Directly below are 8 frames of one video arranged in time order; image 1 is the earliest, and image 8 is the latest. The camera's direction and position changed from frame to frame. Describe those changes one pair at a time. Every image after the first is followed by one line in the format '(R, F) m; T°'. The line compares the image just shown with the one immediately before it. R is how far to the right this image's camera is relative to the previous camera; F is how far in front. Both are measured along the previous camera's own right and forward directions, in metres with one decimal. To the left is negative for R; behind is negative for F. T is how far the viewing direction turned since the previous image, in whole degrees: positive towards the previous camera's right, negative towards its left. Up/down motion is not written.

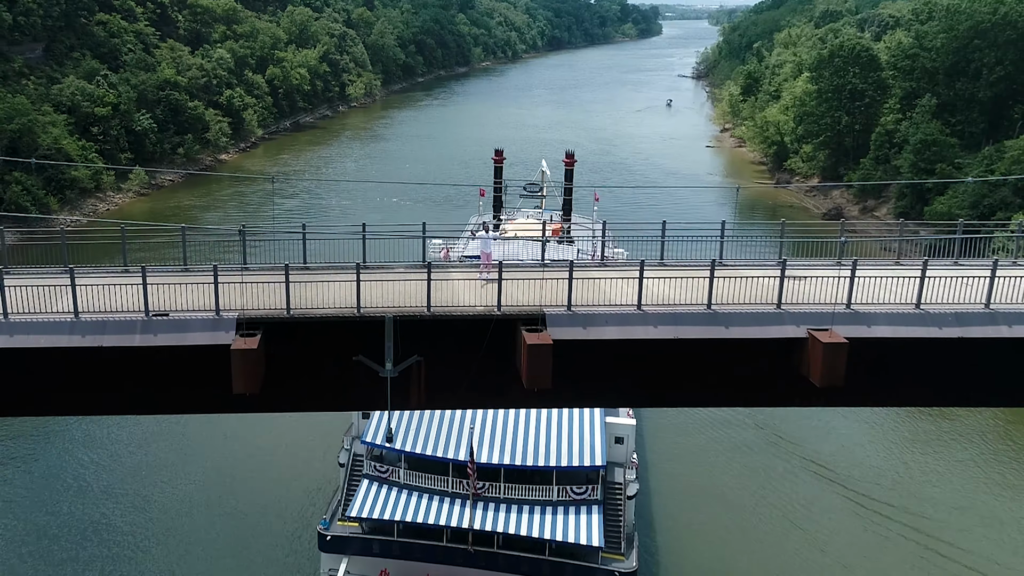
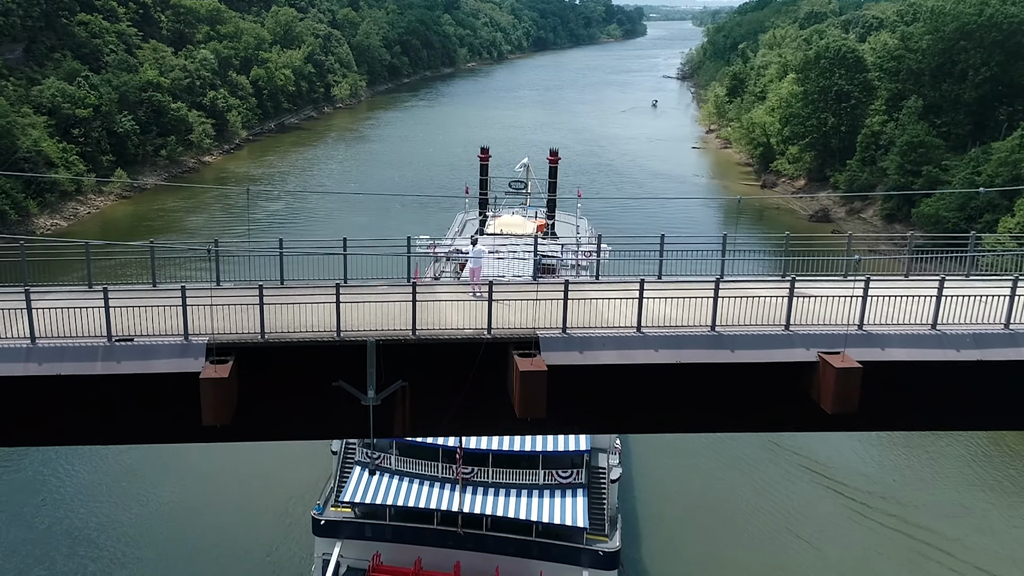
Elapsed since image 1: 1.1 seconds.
(-0.1, +0.8) m; +1°
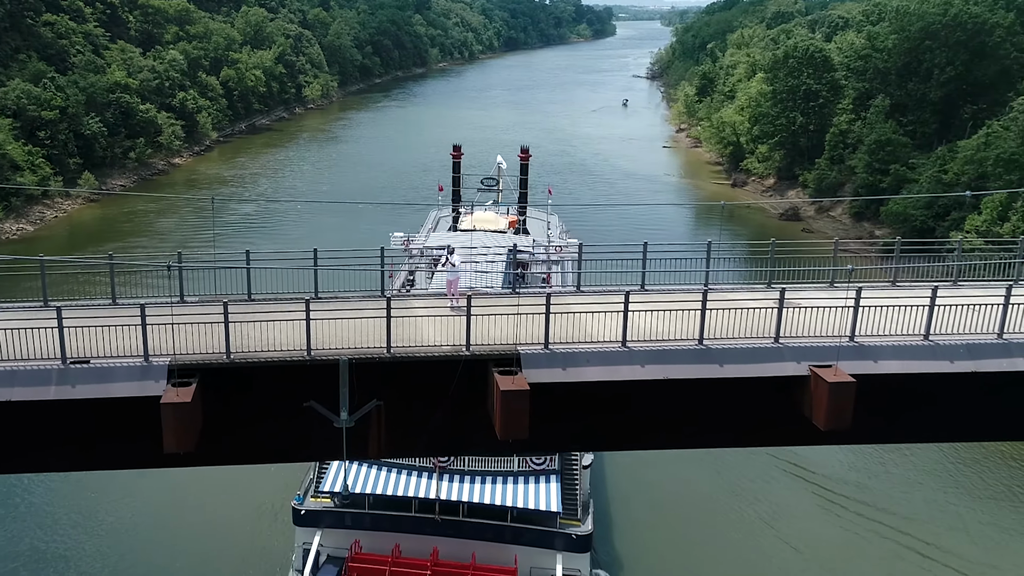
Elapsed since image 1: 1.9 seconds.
(-0.2, -0.3) m; +2°
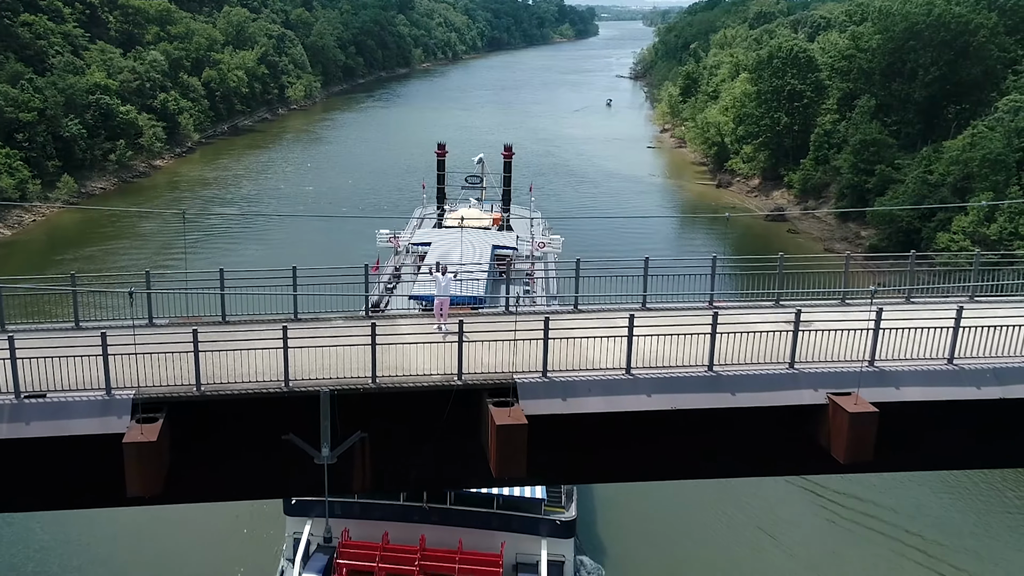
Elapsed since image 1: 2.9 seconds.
(-0.2, +0.9) m; +1°
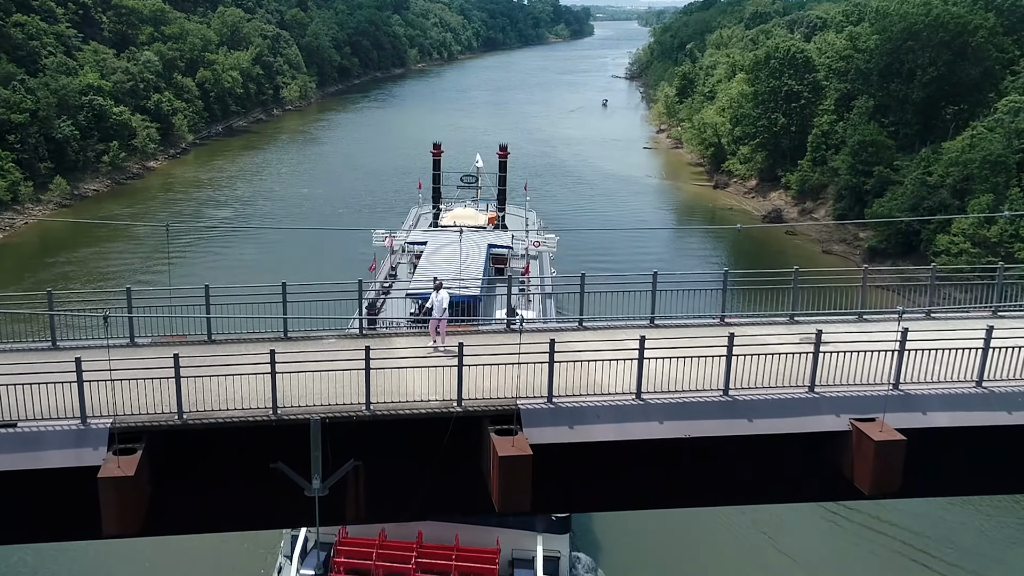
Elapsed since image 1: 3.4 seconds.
(-0.1, +0.9) m; 0°
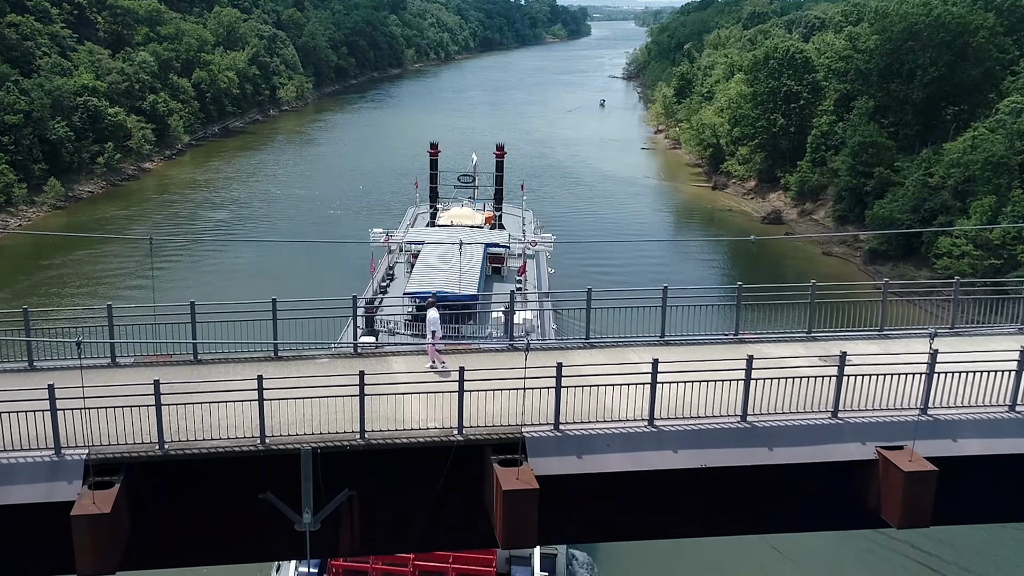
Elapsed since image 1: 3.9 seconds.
(-0.1, +0.9) m; 0°
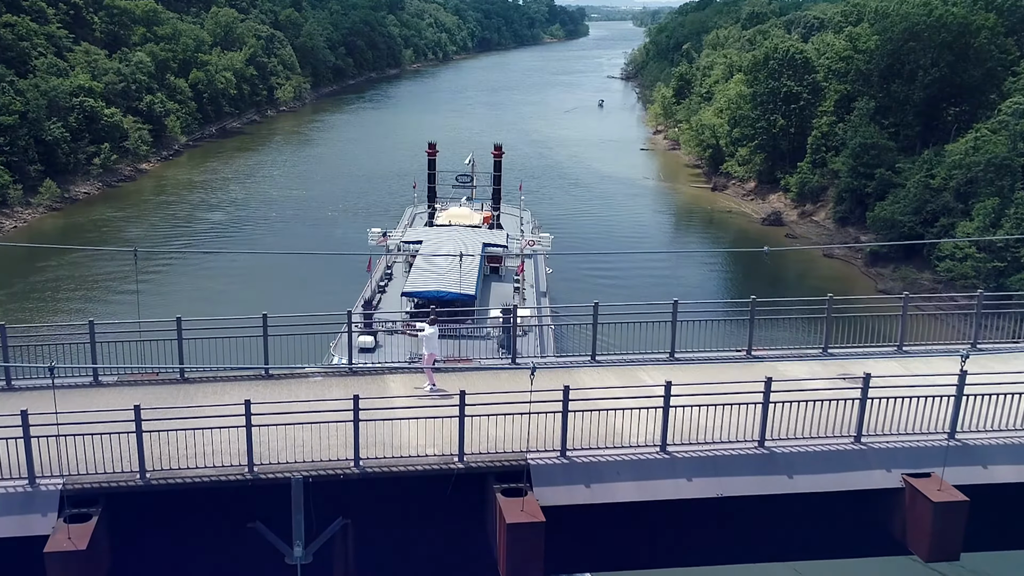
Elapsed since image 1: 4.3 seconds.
(-0.1, +0.7) m; 0°
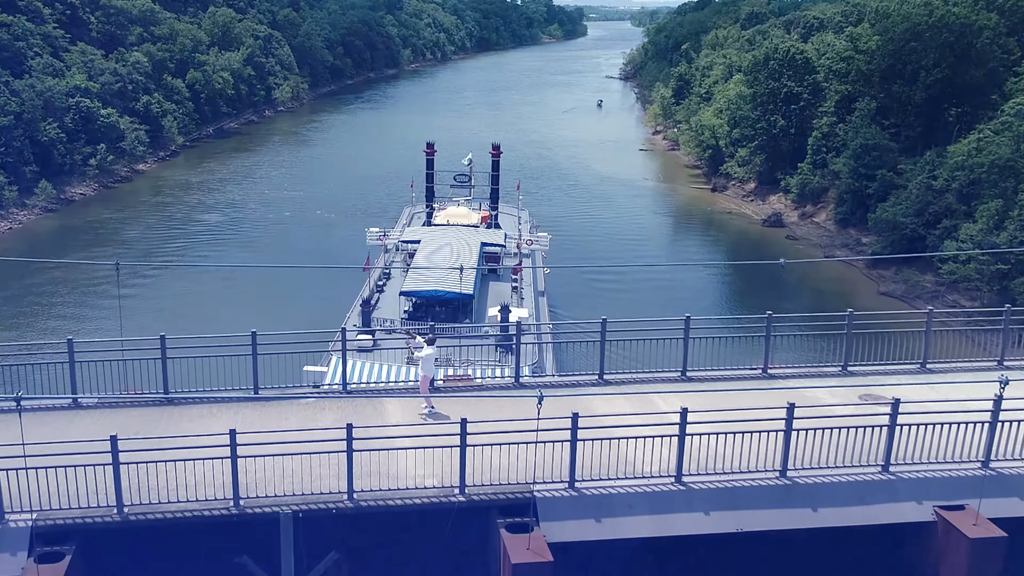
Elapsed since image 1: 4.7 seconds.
(-0.1, +0.8) m; 0°
